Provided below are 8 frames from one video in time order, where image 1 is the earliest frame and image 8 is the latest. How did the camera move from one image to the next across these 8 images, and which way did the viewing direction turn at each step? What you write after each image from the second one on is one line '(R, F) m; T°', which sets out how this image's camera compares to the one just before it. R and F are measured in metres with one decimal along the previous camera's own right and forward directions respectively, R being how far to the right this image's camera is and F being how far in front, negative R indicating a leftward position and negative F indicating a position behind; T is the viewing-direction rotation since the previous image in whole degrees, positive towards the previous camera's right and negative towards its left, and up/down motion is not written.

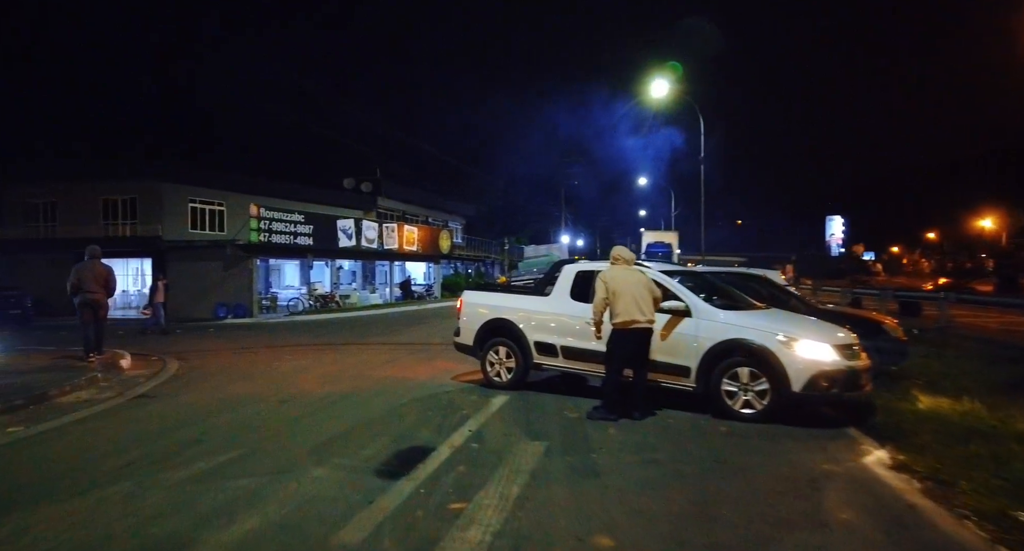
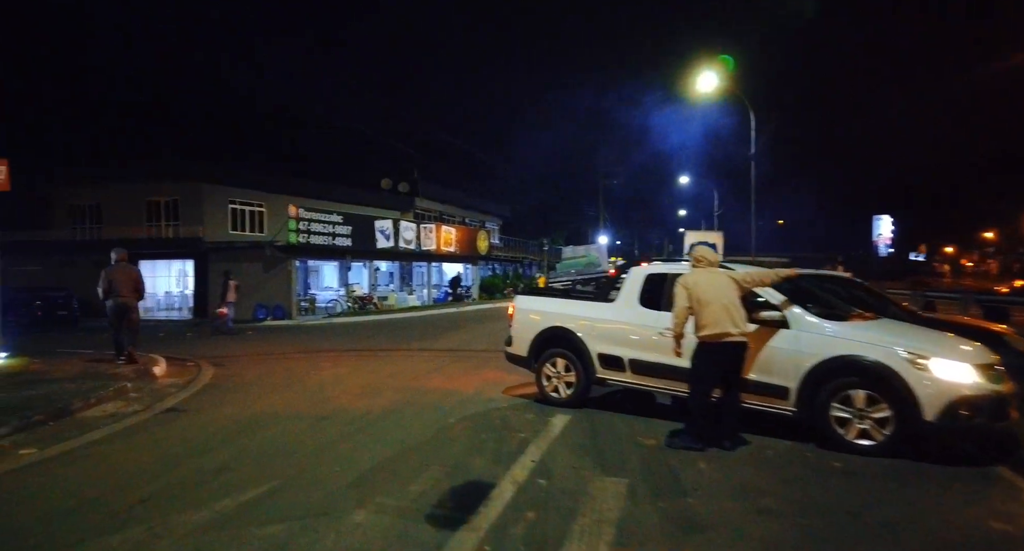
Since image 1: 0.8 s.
(-0.2, +0.8) m; -3°
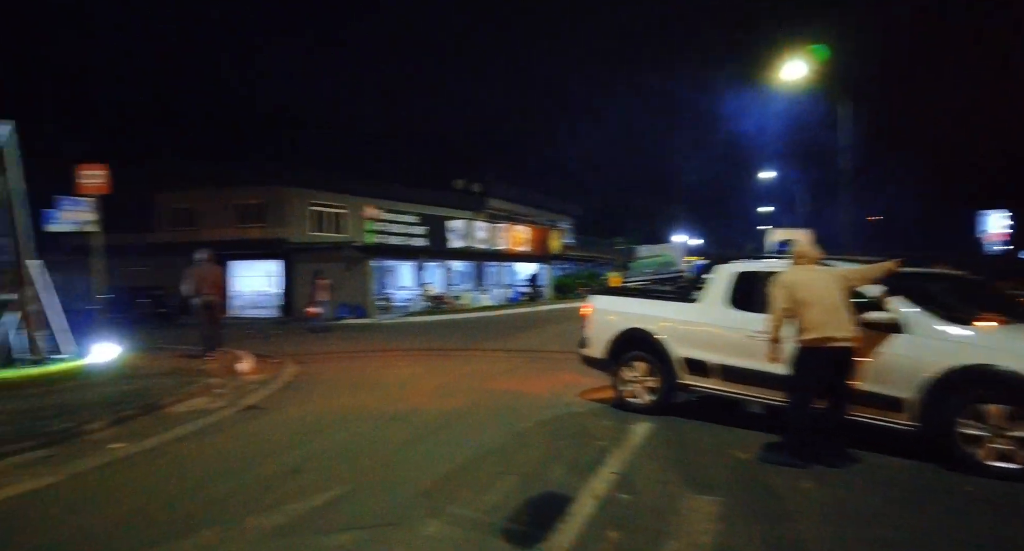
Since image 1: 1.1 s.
(0.0, +0.3) m; -6°
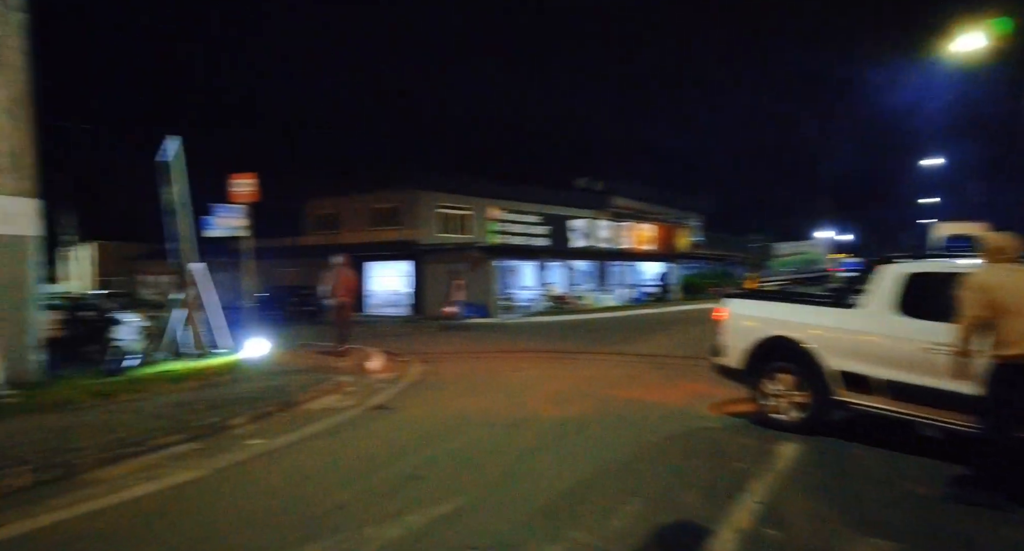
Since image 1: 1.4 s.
(0.0, +0.4) m; -10°
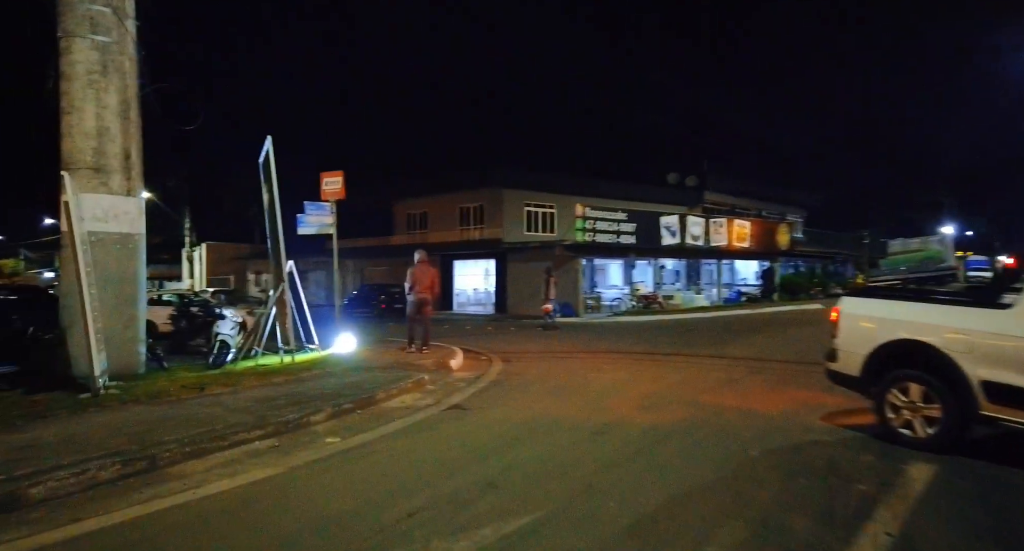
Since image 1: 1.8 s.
(0.0, +0.4) m; -7°
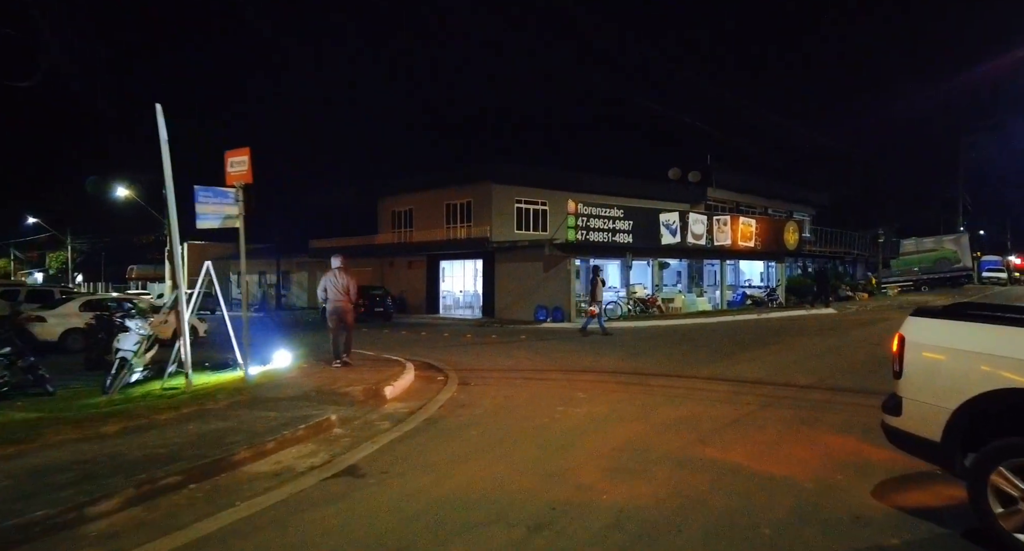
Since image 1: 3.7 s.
(+0.8, +2.7) m; 0°
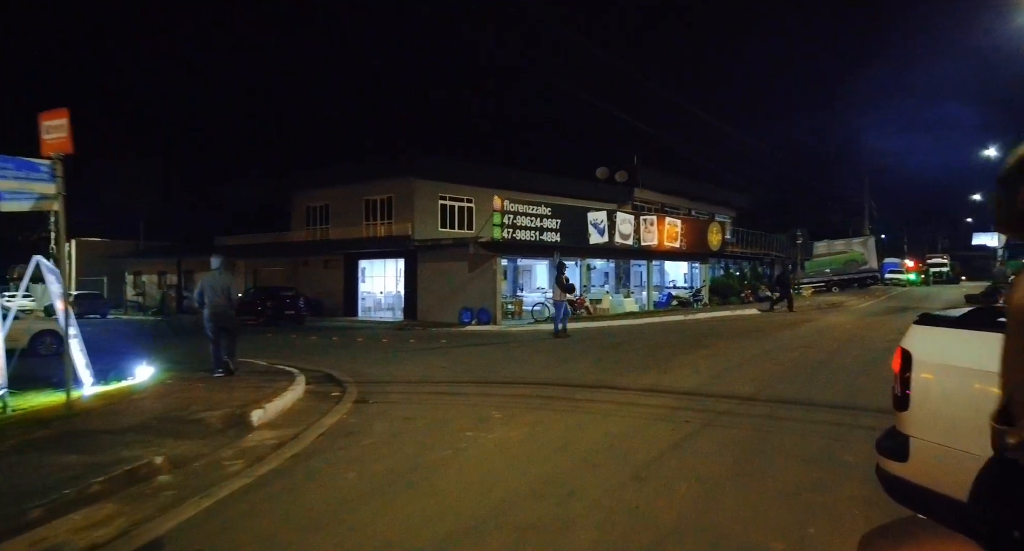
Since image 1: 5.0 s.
(+0.4, +1.7) m; +6°
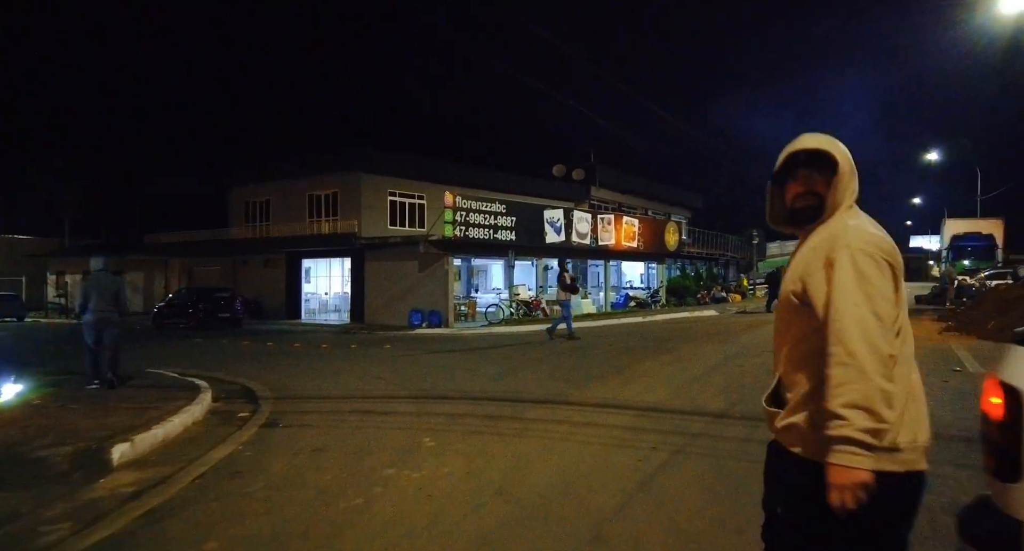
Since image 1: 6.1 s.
(+0.2, +1.6) m; +3°
